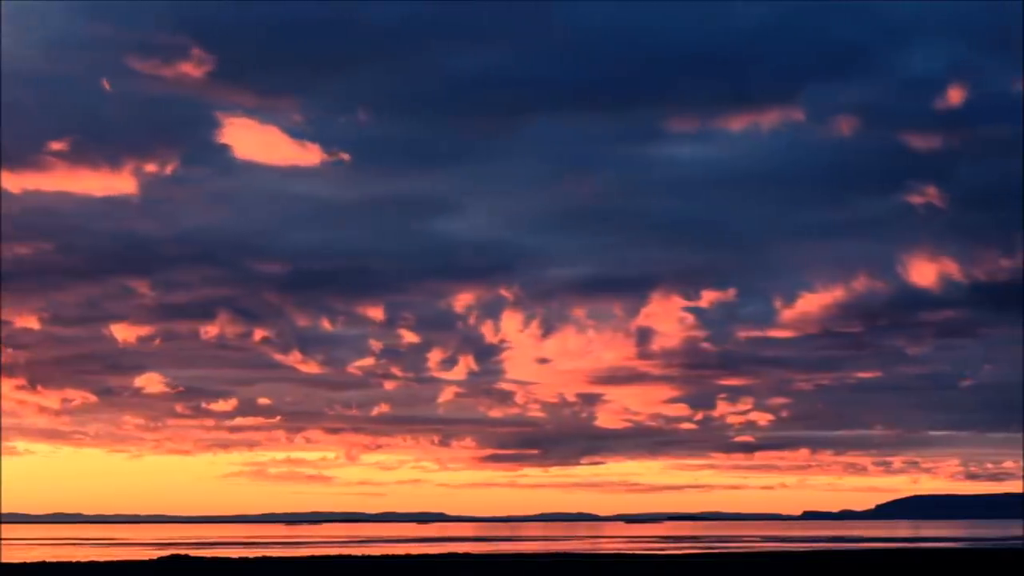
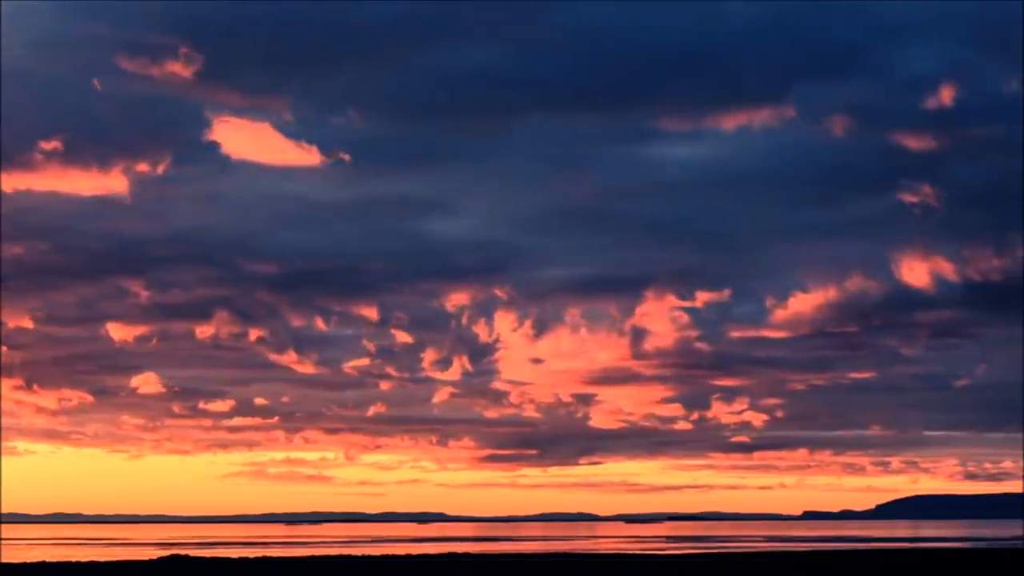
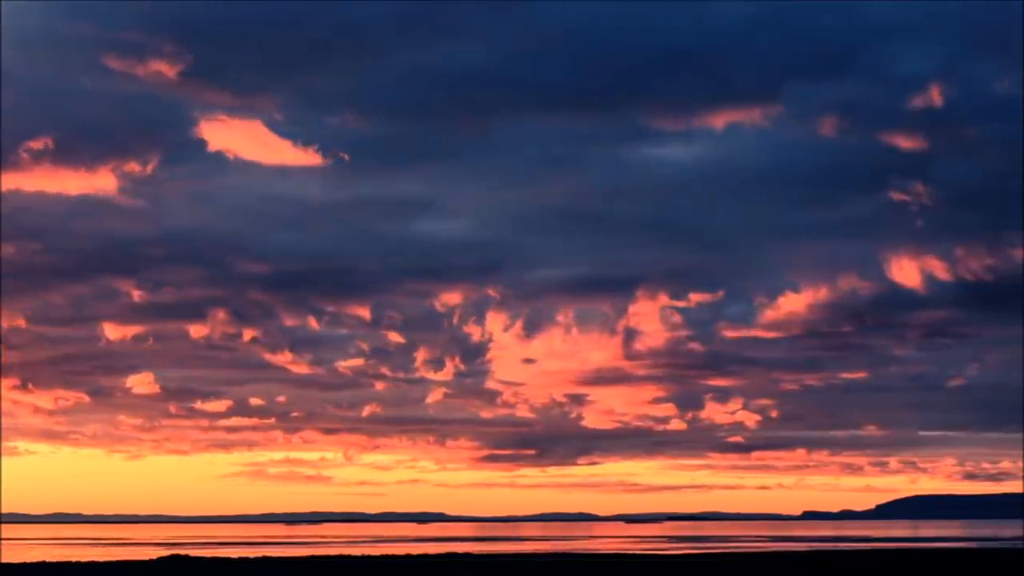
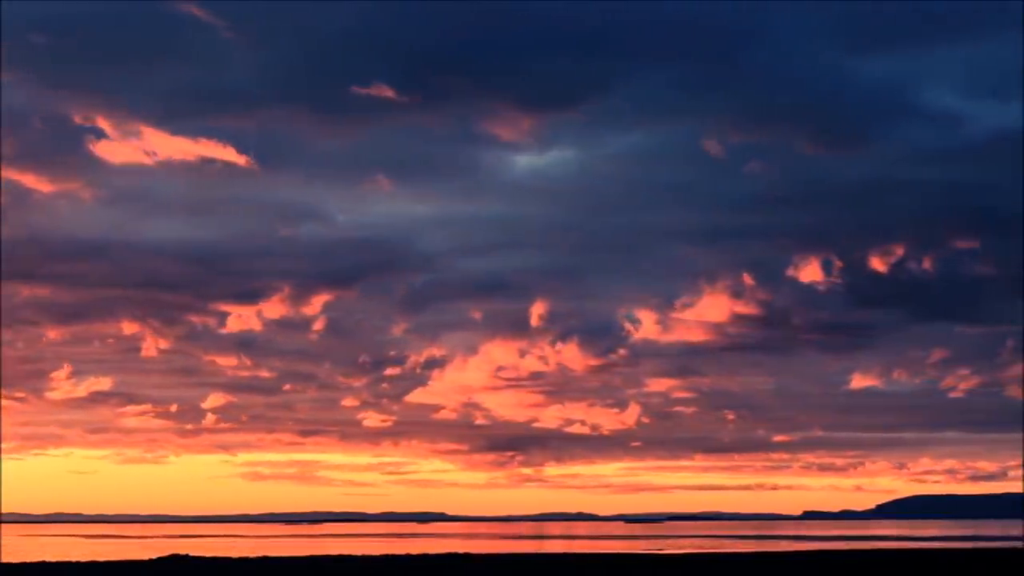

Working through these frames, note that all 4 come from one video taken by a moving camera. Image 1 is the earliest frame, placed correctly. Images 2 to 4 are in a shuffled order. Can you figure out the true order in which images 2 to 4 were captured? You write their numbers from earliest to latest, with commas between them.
2, 3, 4
